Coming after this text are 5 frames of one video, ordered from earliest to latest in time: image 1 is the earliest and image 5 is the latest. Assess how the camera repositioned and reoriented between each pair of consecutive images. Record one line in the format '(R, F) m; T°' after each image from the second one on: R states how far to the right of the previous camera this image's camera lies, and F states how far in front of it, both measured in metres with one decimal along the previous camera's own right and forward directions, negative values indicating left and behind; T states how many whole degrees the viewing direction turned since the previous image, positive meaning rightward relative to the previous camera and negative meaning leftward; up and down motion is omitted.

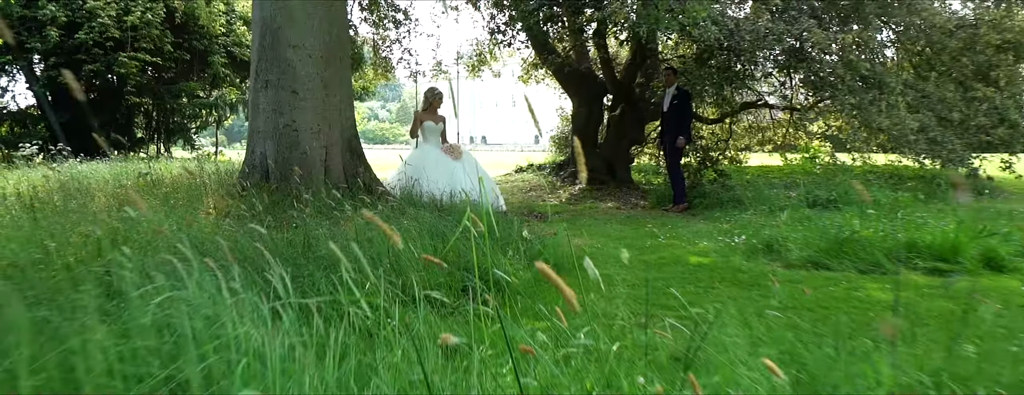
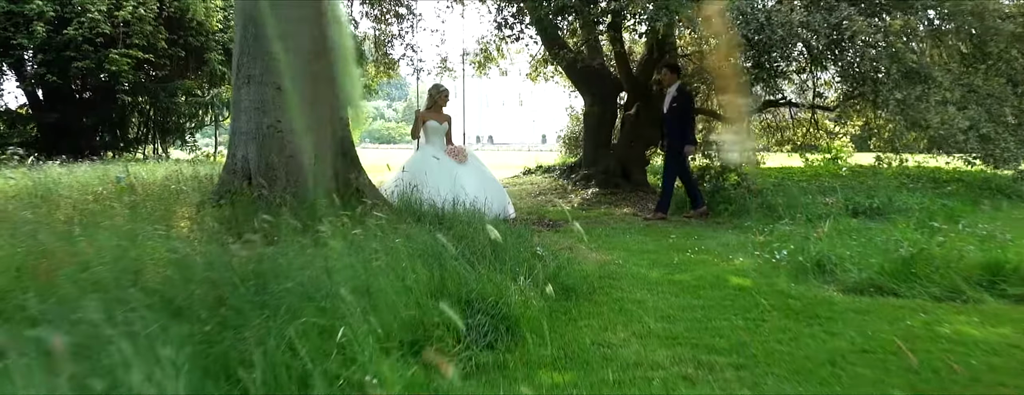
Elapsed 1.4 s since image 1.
(0.0, +0.6) m; -1°
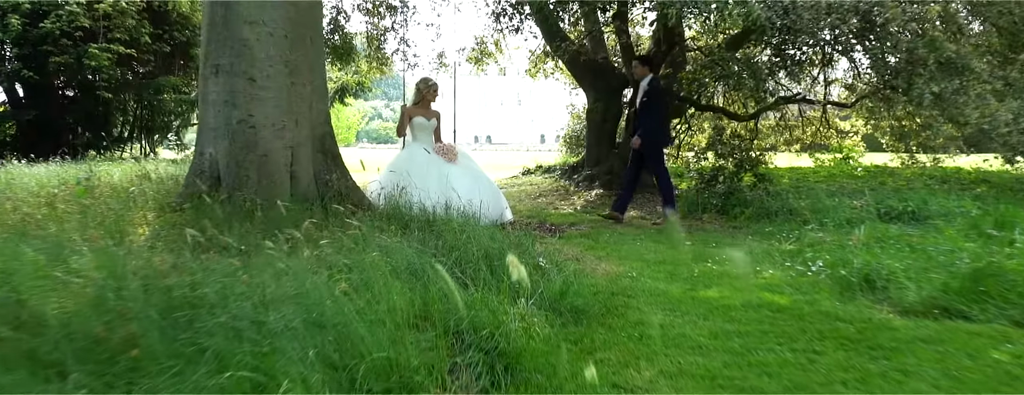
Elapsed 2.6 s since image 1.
(0.0, +0.6) m; 0°
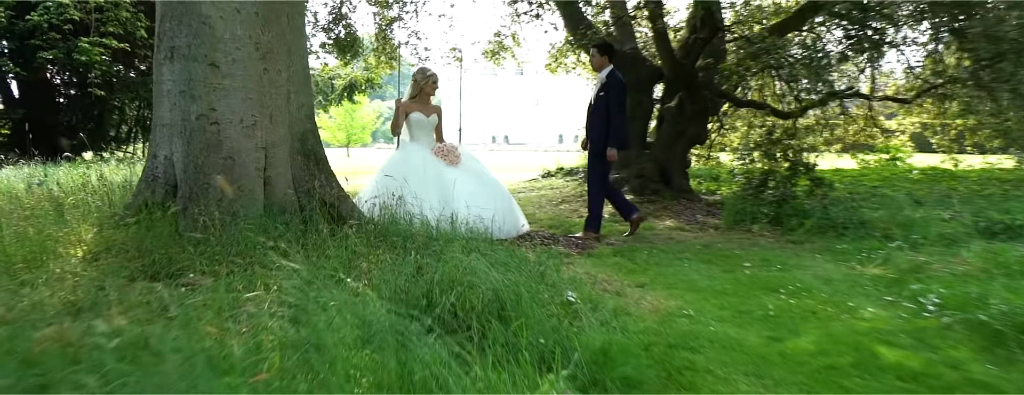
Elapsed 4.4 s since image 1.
(0.0, +0.9) m; -1°
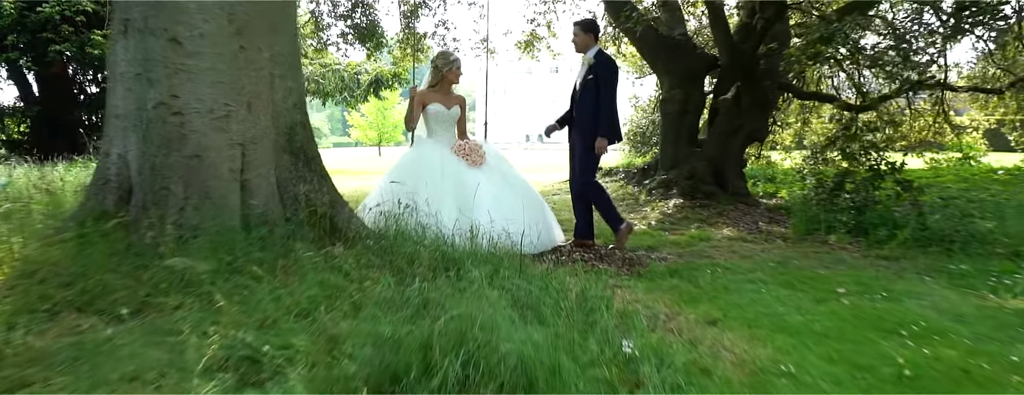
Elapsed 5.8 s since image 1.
(0.0, +0.9) m; -3°
